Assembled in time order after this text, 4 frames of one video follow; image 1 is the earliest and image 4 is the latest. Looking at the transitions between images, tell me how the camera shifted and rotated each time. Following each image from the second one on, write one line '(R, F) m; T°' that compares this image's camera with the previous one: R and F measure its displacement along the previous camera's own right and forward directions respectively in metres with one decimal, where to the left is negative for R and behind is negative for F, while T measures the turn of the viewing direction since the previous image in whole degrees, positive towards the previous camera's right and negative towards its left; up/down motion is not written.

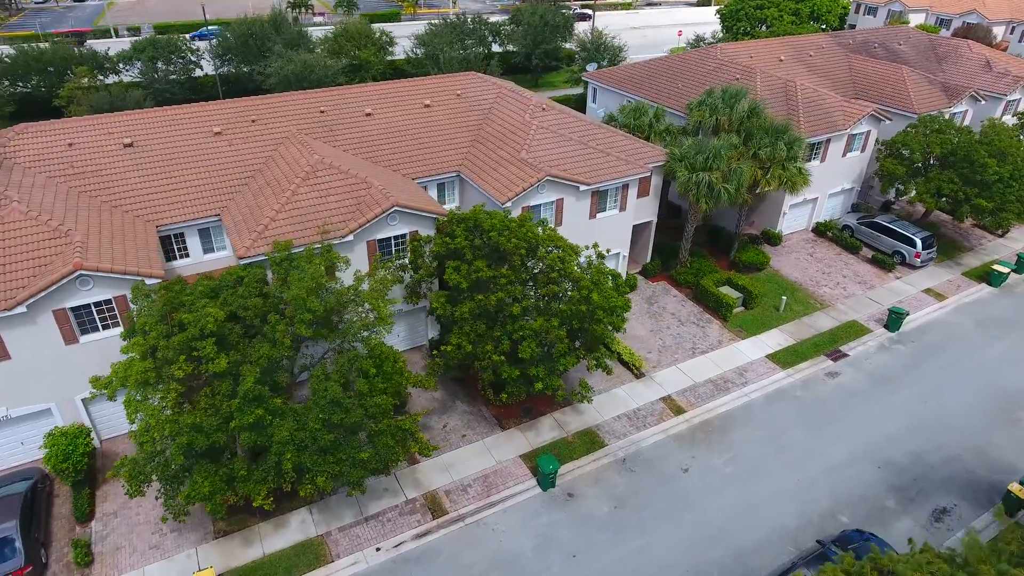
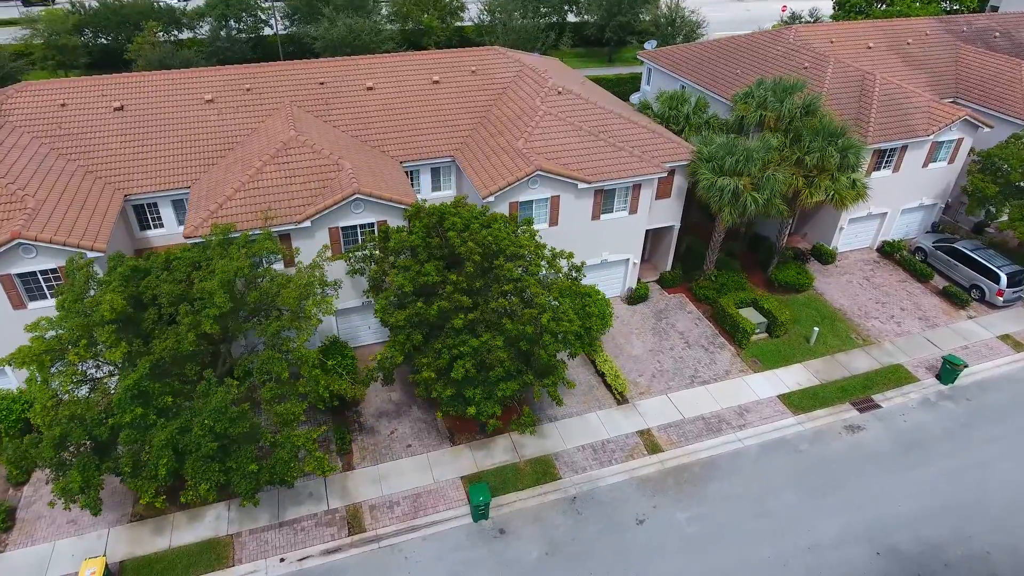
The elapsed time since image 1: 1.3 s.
(+4.0, +2.4) m; -8°
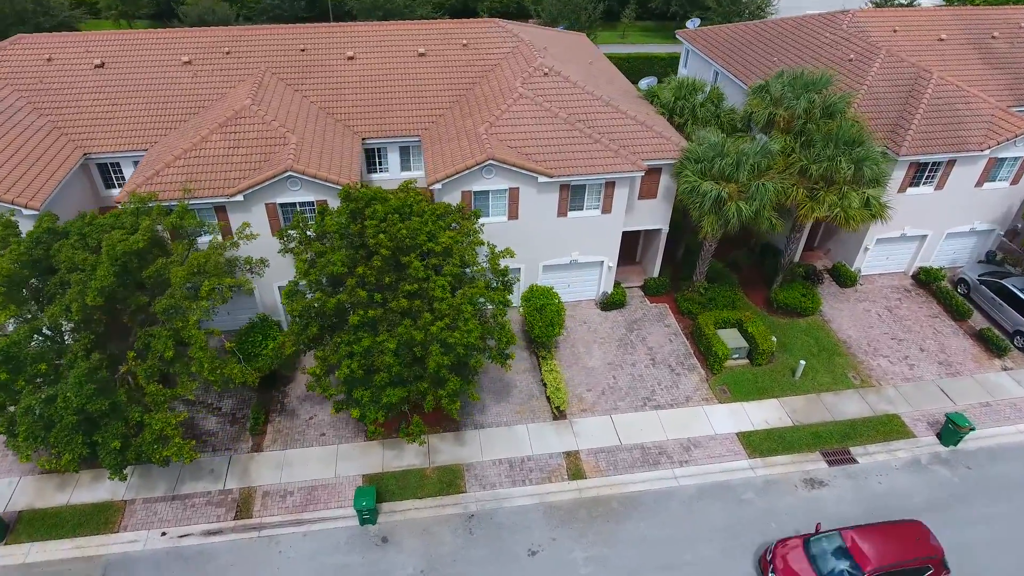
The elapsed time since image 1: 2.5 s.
(+4.8, +1.8) m; -8°
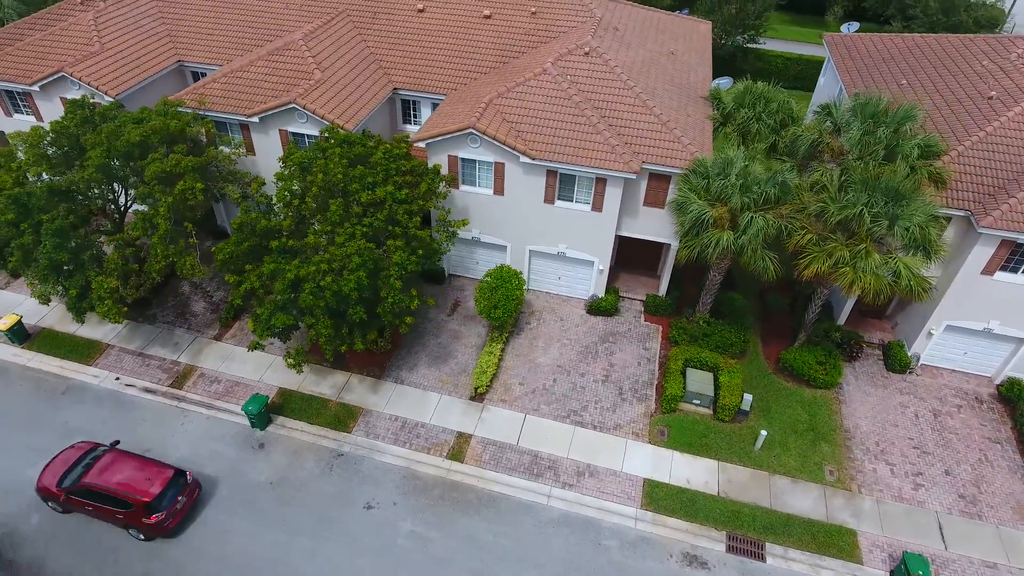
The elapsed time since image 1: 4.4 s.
(+7.9, +1.7) m; -18°
